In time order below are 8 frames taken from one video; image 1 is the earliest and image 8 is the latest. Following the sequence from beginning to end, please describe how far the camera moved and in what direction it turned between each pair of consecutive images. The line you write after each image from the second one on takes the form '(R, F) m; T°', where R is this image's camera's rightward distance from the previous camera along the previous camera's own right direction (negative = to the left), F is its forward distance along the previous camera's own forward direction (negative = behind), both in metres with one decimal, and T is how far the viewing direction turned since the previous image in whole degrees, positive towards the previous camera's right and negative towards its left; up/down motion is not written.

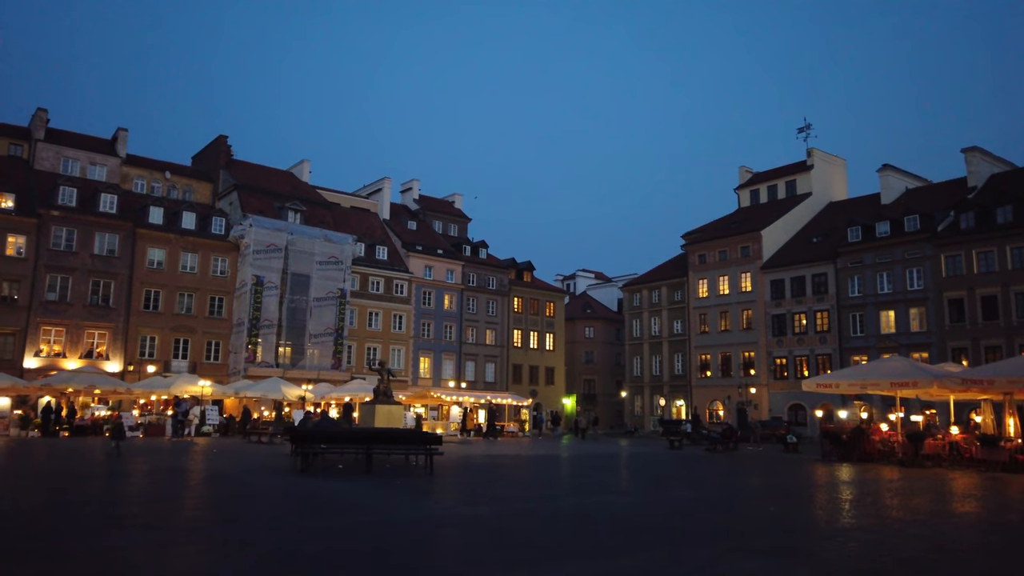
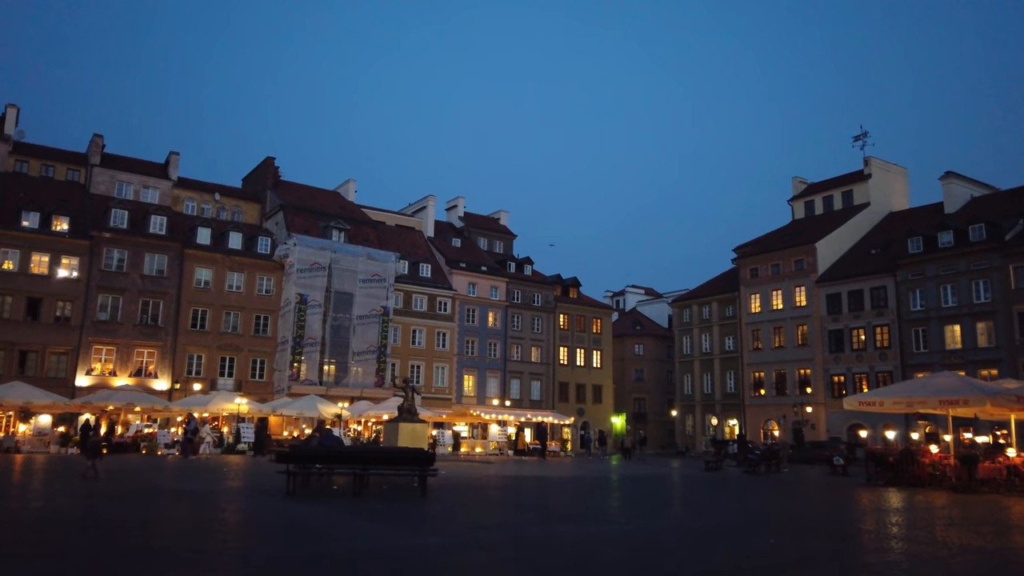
(+0.8, +0.7) m; -4°
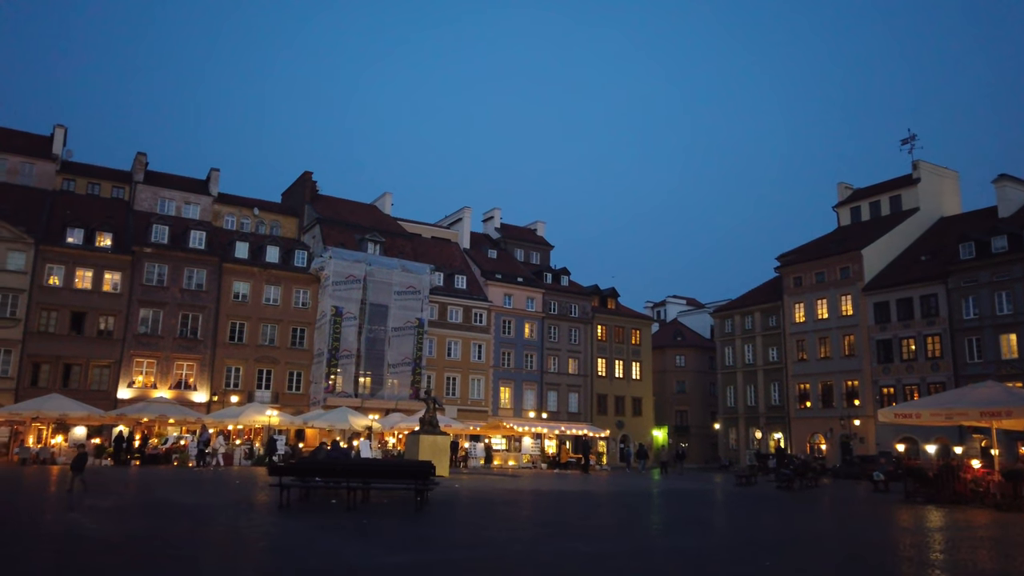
(+0.6, +0.4) m; -3°
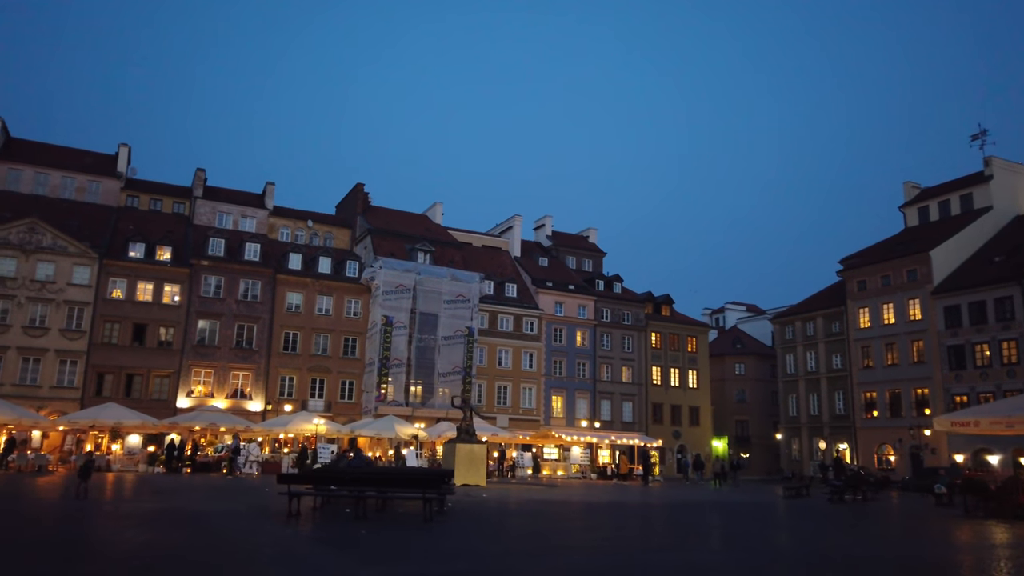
(+0.7, +0.4) m; -5°
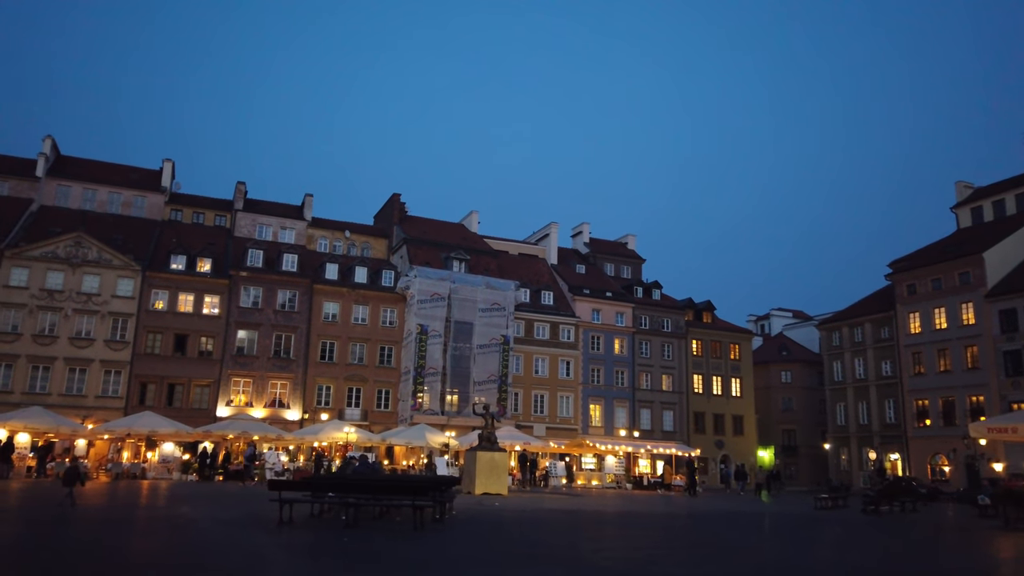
(+0.7, +0.3) m; -4°
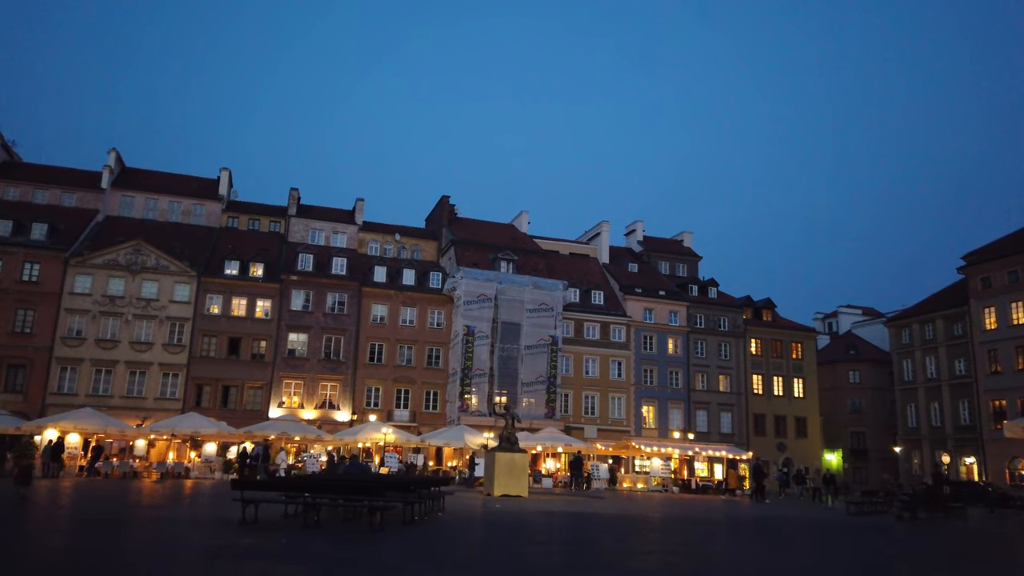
(+1.3, +0.5) m; -5°
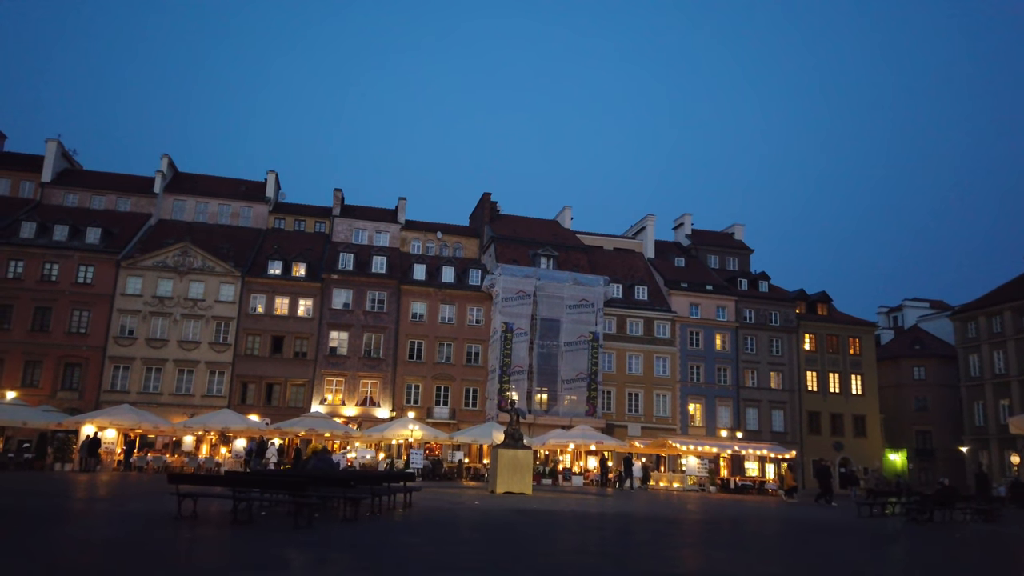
(+1.6, +0.5) m; -5°
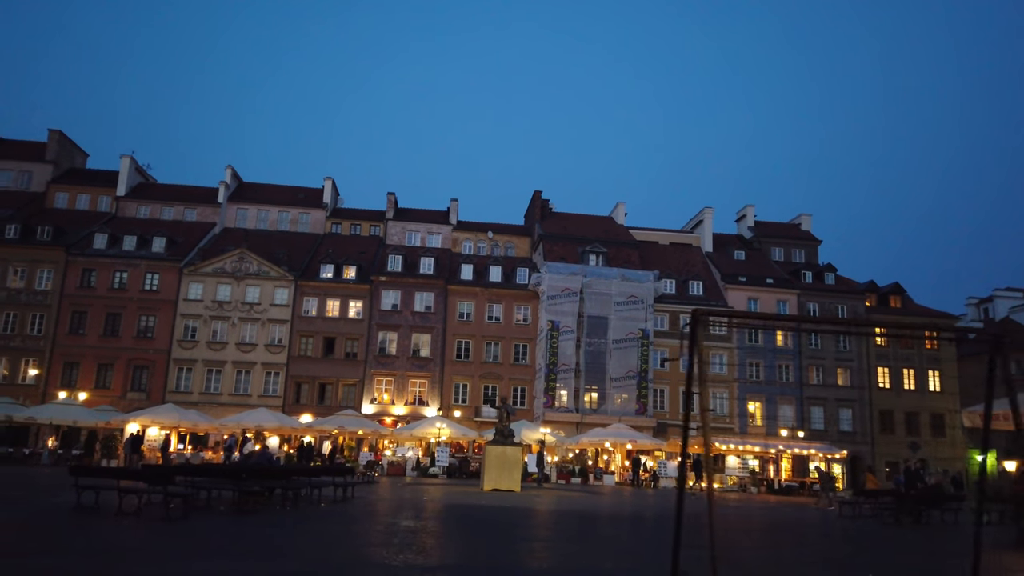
(+2.6, +0.4) m; -7°
